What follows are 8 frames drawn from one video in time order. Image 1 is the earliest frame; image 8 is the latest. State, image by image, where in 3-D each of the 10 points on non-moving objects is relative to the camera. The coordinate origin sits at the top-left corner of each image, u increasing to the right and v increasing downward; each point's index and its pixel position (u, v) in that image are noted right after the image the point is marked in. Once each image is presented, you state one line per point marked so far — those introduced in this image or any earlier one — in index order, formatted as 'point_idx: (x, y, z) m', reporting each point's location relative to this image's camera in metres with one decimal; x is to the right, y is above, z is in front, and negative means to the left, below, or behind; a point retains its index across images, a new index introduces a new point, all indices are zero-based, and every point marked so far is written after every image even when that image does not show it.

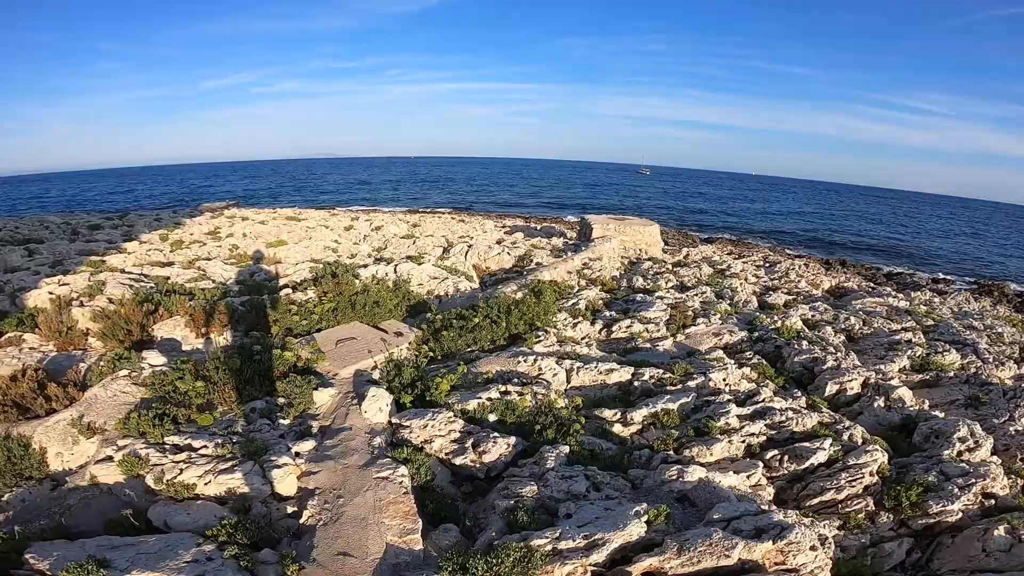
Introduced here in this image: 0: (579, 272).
0: (+2.5, +0.6, +19.8) m
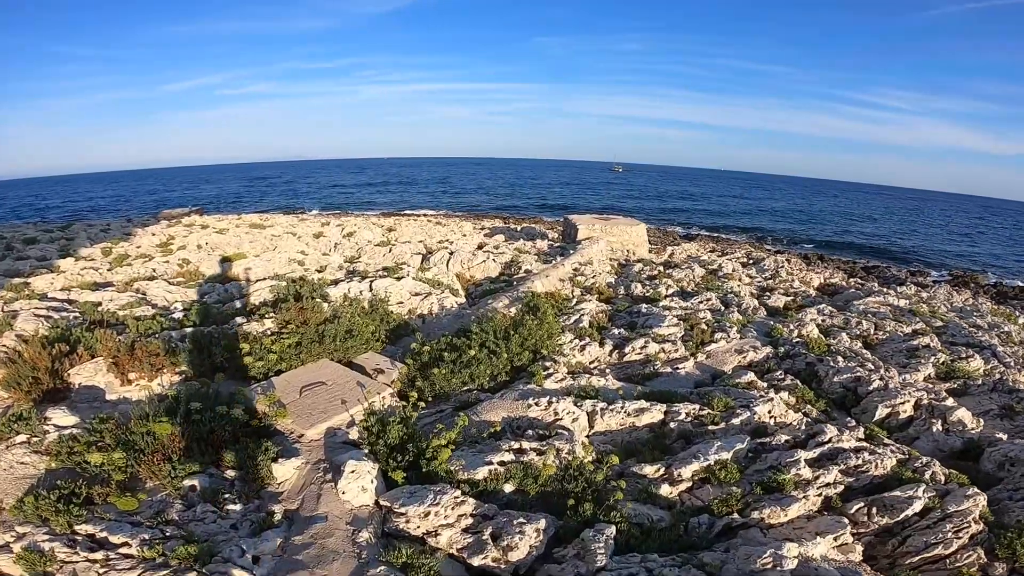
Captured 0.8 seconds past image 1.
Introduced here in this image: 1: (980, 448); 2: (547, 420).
0: (+2.0, +0.3, +18.2) m
1: (+7.4, -2.5, +8.6) m
2: (+0.5, -1.9, +7.6) m
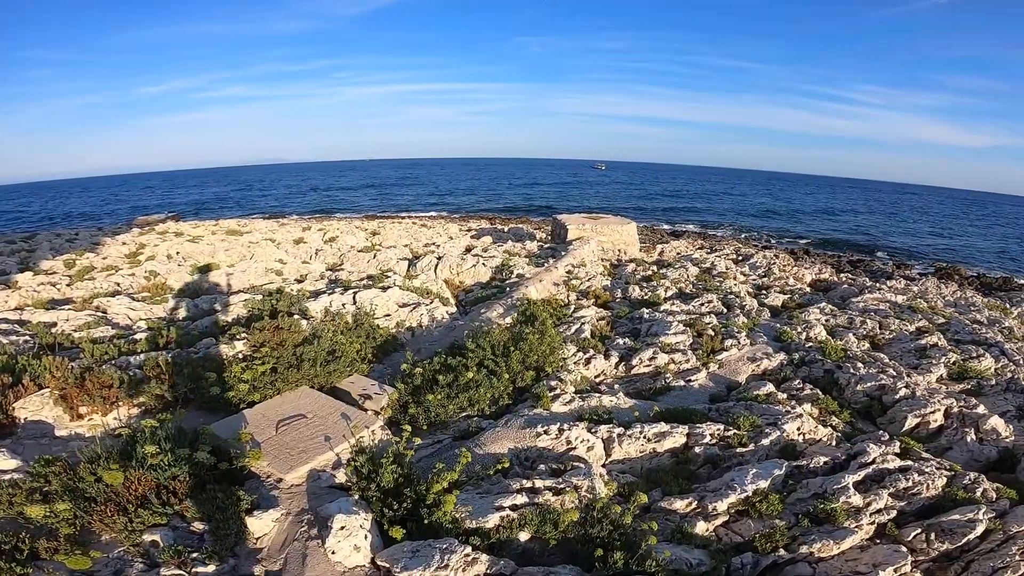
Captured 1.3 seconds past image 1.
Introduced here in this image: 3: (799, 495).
0: (+1.8, +0.1, +17.4) m
1: (+7.5, -2.6, +8.0) m
2: (+0.6, -2.0, +6.8) m
3: (+3.3, -2.2, +6.0) m
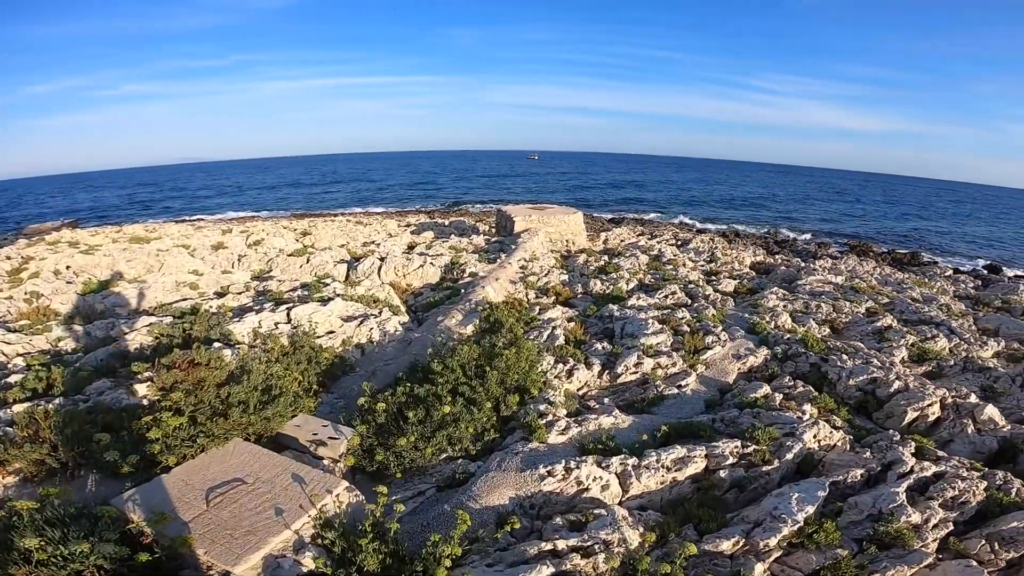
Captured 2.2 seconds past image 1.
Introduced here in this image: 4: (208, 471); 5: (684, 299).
0: (+0.3, +0.2, +16.3) m
1: (+7.3, -2.3, +7.7) m
2: (+0.6, -2.1, +5.6) m
3: (+3.3, -2.2, +5.2) m
4: (-3.3, -1.9, +5.9) m
5: (+4.7, -0.3, +14.7) m
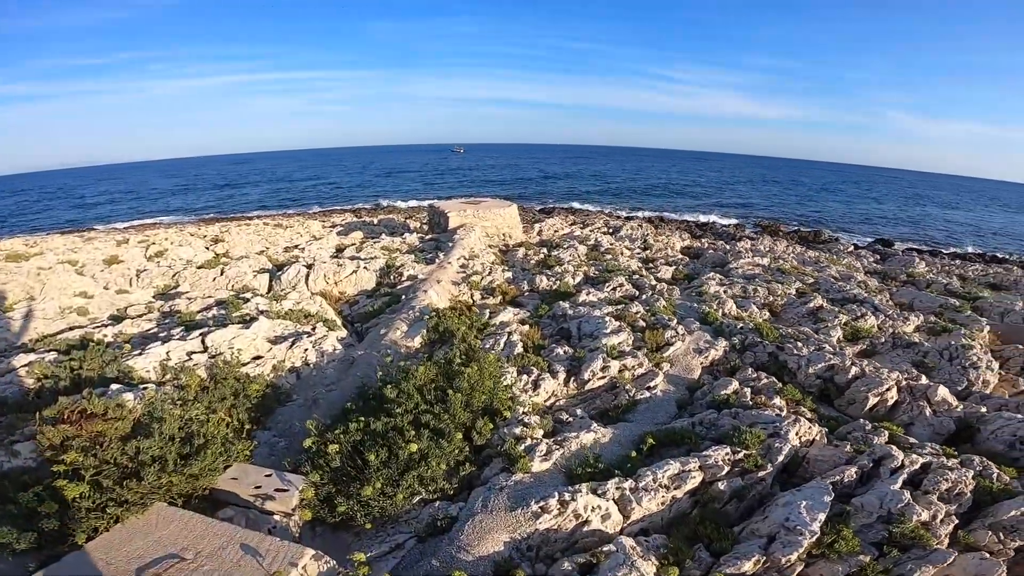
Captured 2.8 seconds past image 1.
0: (-1.3, +0.1, +15.5) m
1: (+6.8, -2.0, +7.9) m
2: (+0.5, -2.3, +5.0) m
3: (+3.2, -2.2, +4.9) m
4: (-3.5, -2.3, +4.8) m
5: (+3.2, -0.1, +14.5) m
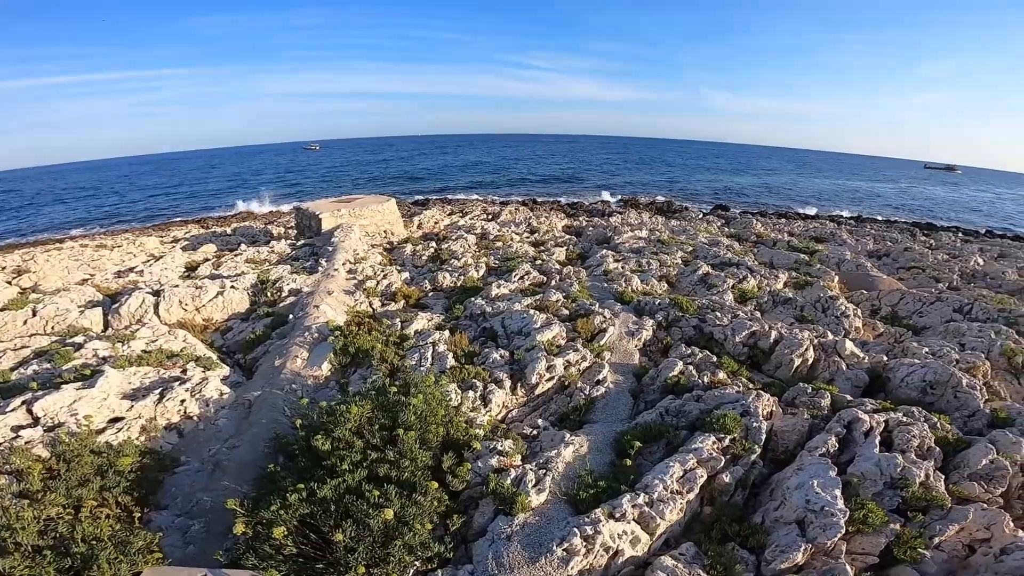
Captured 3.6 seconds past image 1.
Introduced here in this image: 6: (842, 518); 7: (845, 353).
0: (-3.9, -0.1, +14.0) m
1: (+6.0, -1.3, +8.7) m
2: (+0.7, -2.3, +4.4) m
3: (+3.3, -1.9, +4.9) m
4: (-3.1, -2.8, +3.2) m
5: (+0.7, +0.2, +14.2) m
6: (+2.7, -2.0, +4.4) m
7: (+5.7, -1.1, +9.2) m
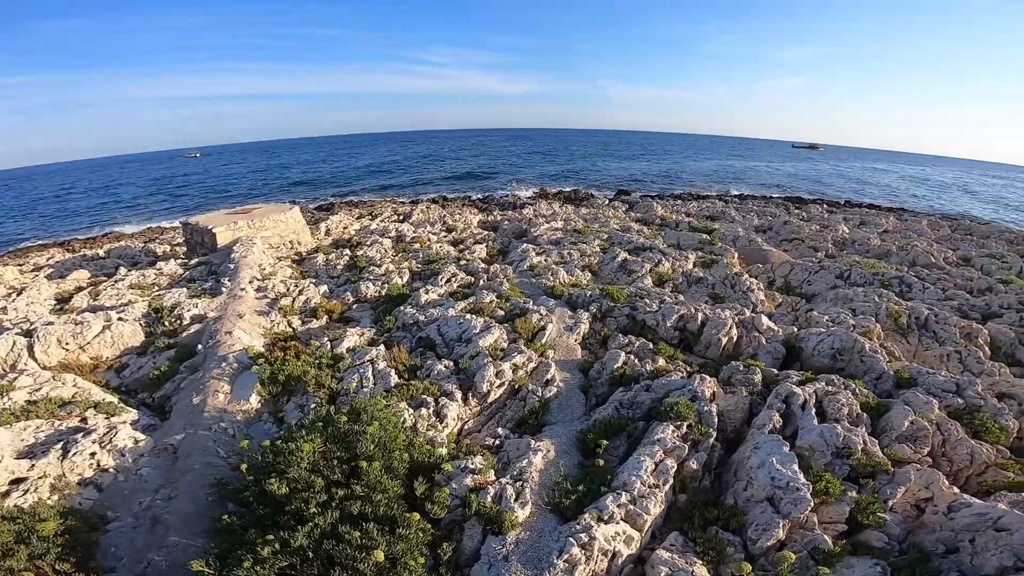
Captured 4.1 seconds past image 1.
0: (-5.7, -0.6, +13.1) m
1: (+5.1, -0.9, +9.6) m
2: (+0.7, -2.4, +4.4) m
3: (+3.1, -1.8, +5.4) m
4: (-2.8, -3.2, +2.6) m
5: (-1.2, +0.2, +14.0) m
6: (+2.6, -1.9, +4.8) m
7: (+4.7, -0.7, +10.0) m
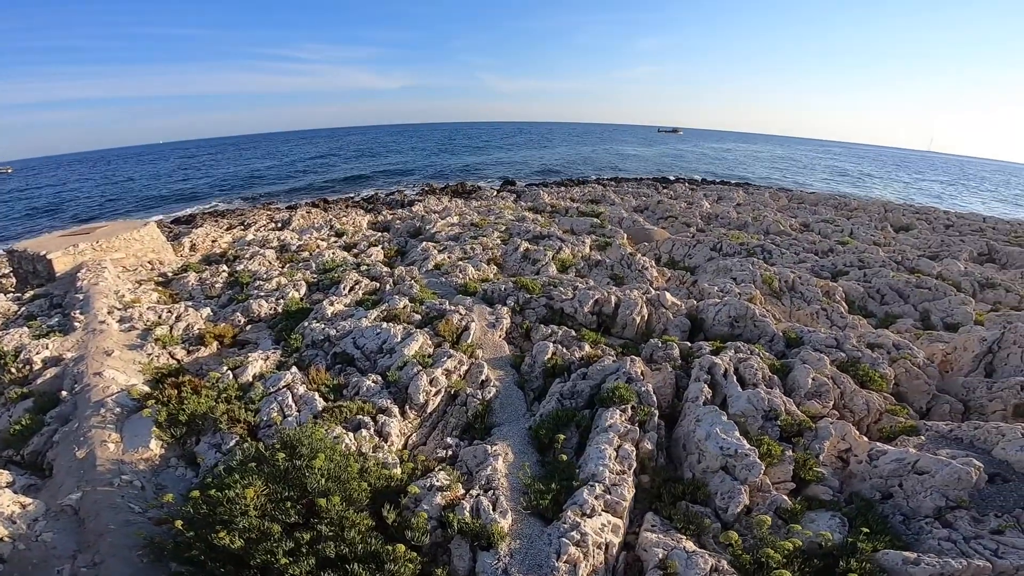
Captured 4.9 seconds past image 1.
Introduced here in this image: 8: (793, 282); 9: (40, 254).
0: (-7.6, -1.2, +11.5) m
1: (+3.6, -0.5, +10.5) m
2: (+0.6, -2.4, +4.5) m
3: (+2.8, -1.5, +6.1) m
4: (-2.2, -3.6, +2.0) m
5: (-3.5, 0.0, +13.4) m
6: (+2.4, -1.7, +5.3) m
7: (+3.1, -0.3, +10.8) m
8: (+6.2, +0.1, +11.8) m
9: (-14.3, +1.0, +16.4) m
